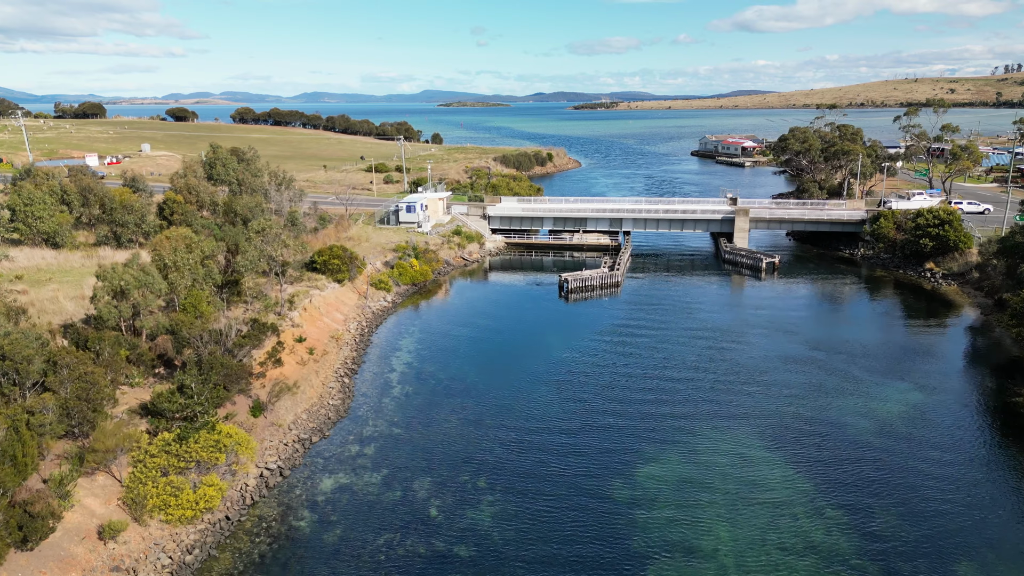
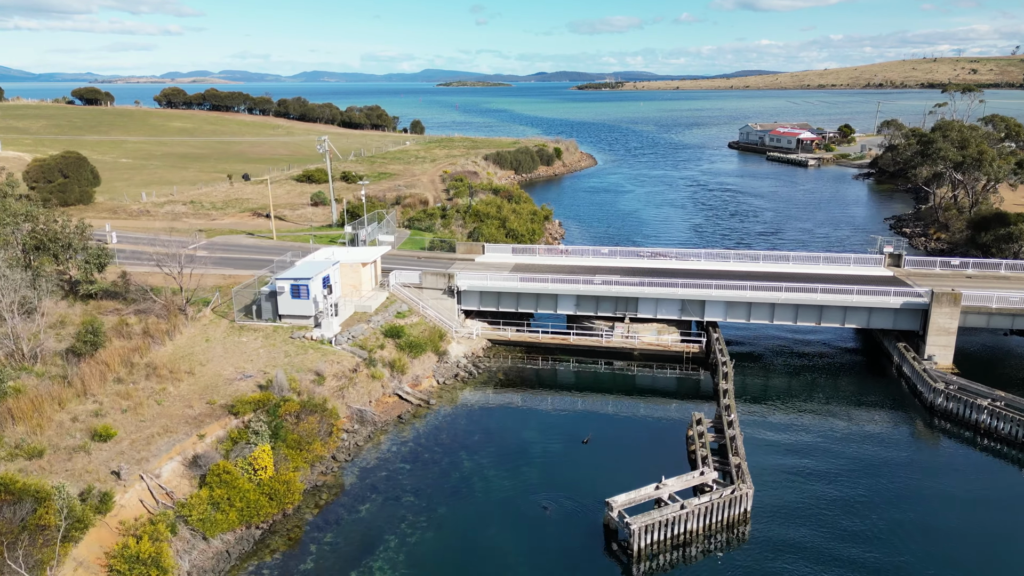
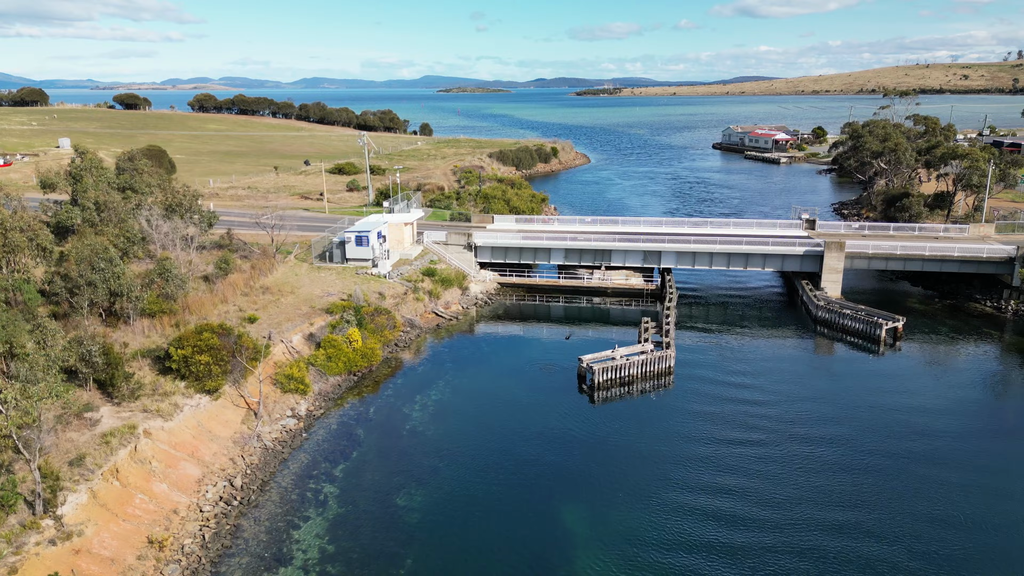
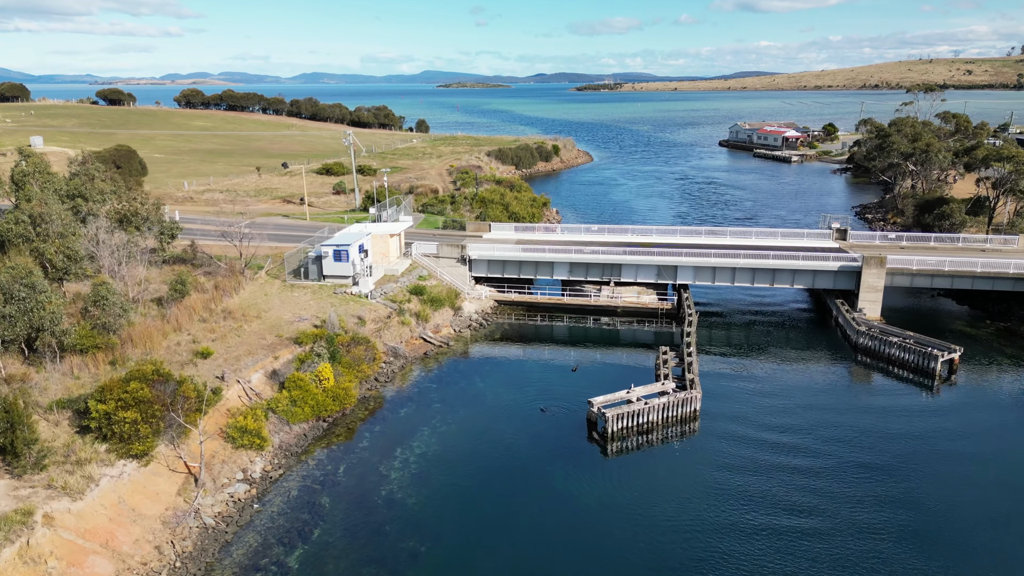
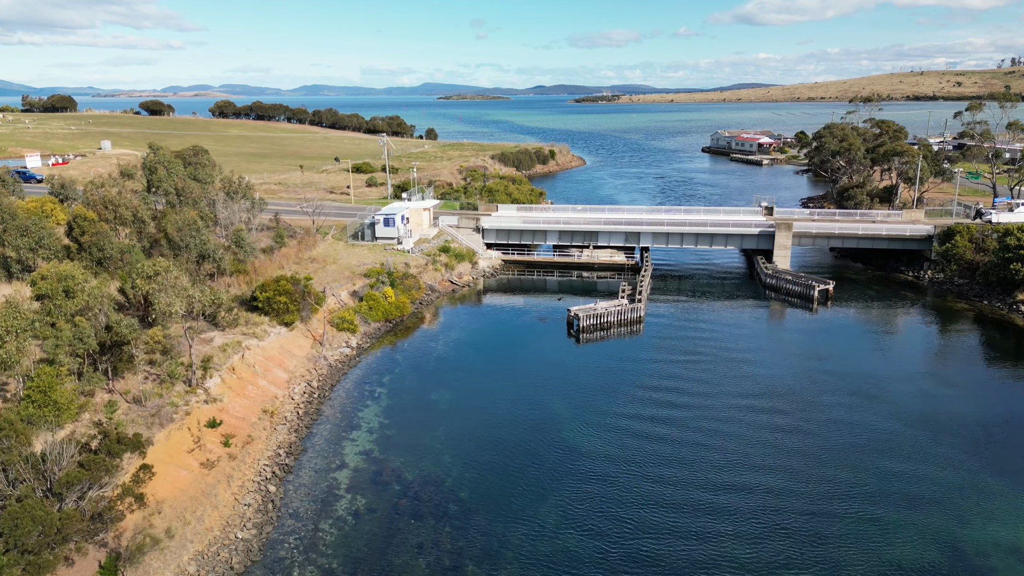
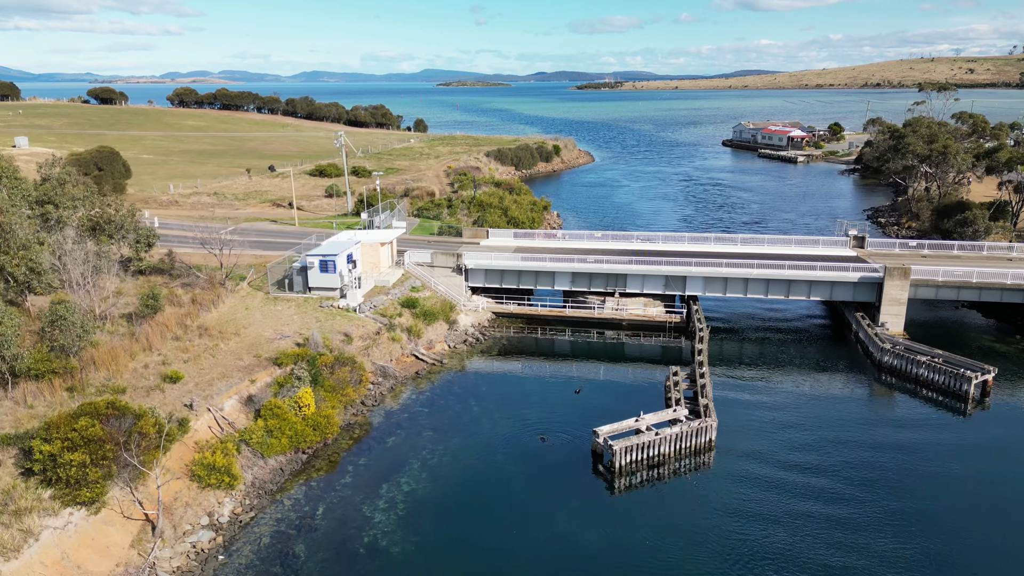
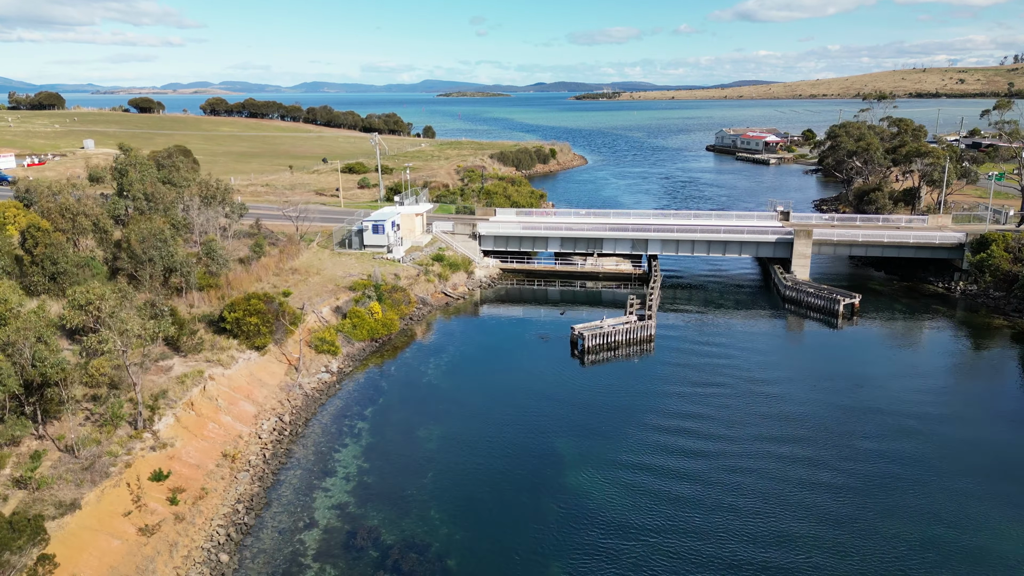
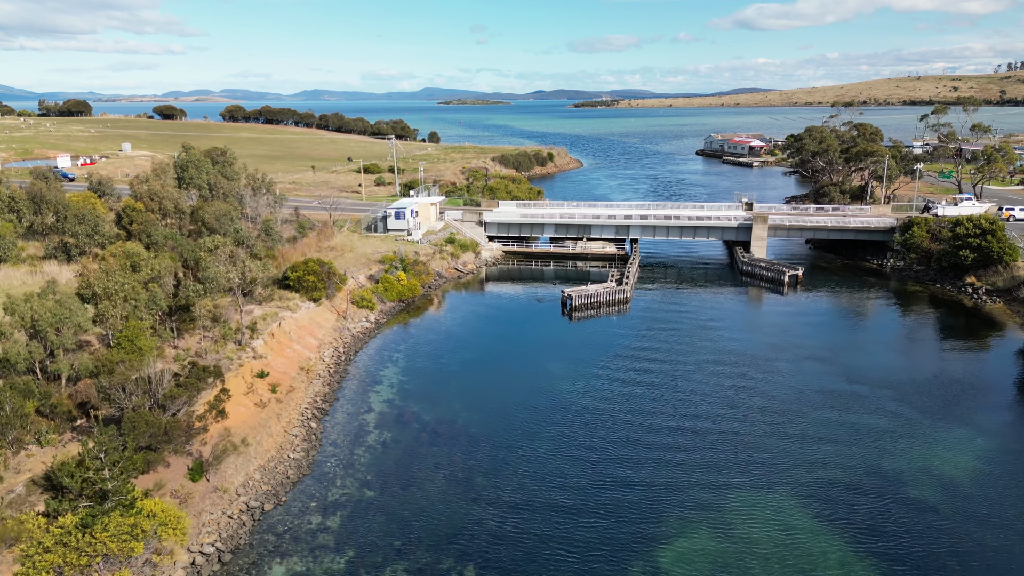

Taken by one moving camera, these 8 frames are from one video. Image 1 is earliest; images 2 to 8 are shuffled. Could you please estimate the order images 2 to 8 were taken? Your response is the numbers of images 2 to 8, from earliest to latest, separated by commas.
8, 5, 7, 3, 4, 6, 2
